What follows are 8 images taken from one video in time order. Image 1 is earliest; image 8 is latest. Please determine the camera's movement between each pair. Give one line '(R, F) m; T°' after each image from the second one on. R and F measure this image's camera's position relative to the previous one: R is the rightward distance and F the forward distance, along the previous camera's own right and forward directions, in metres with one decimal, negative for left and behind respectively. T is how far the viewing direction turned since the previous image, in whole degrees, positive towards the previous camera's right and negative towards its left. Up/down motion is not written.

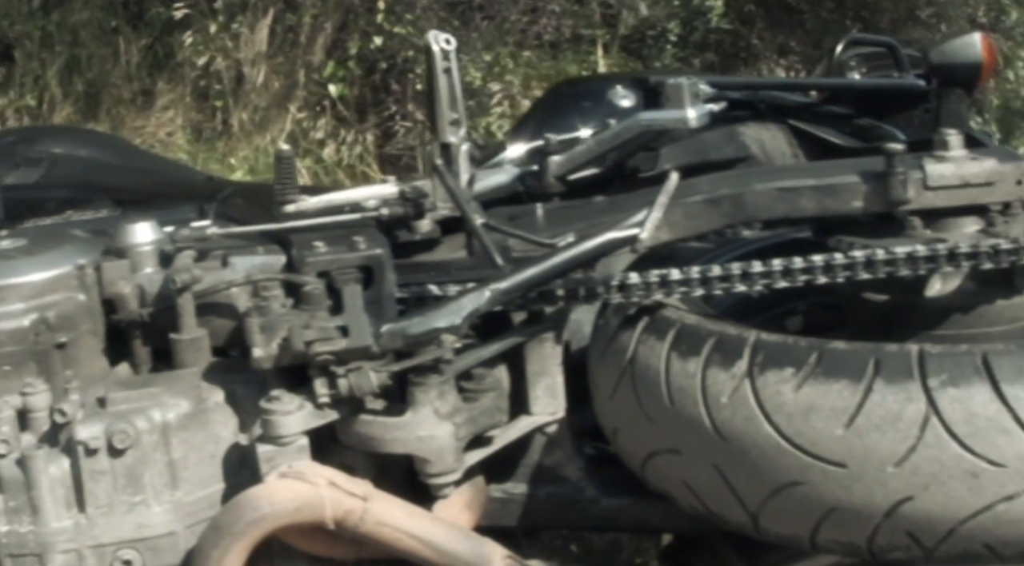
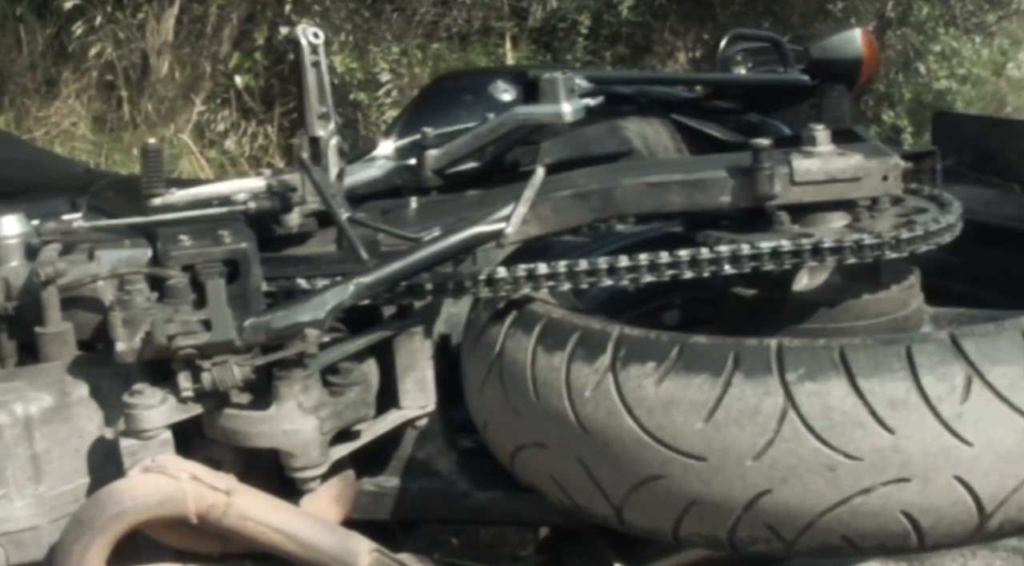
(+0.2, 0.0) m; +2°
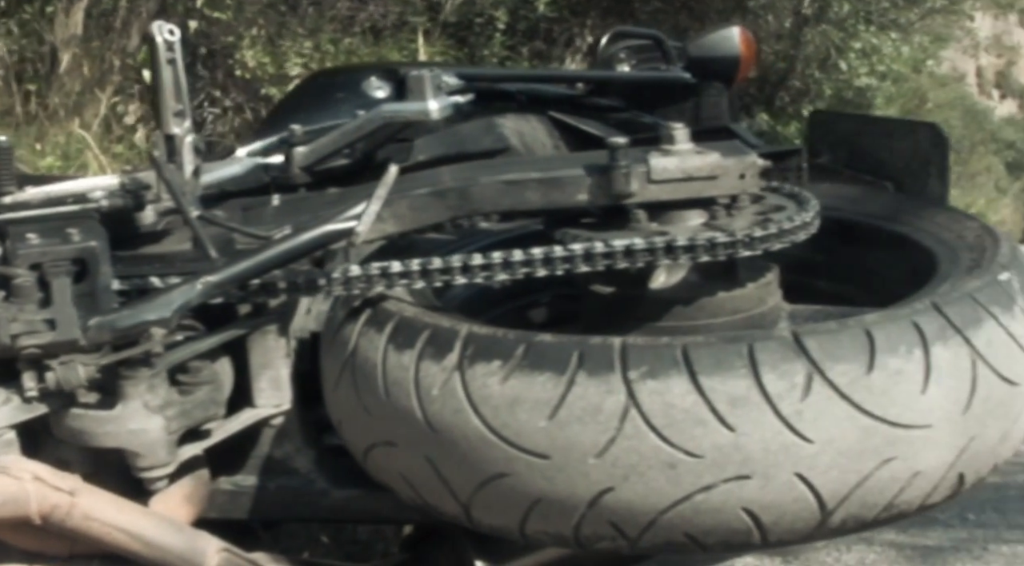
(+0.3, 0.0) m; +1°
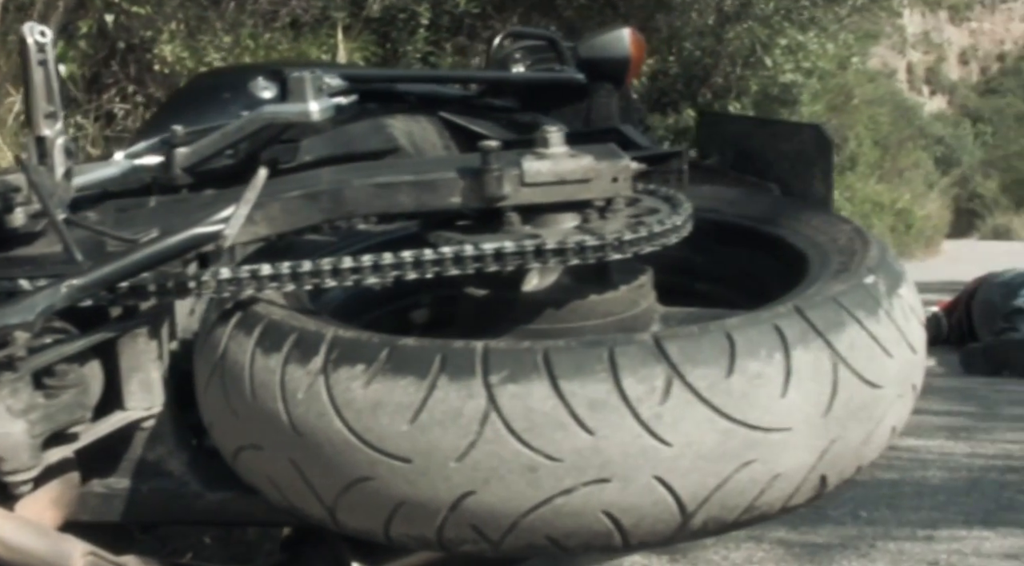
(+0.2, 0.0) m; +1°
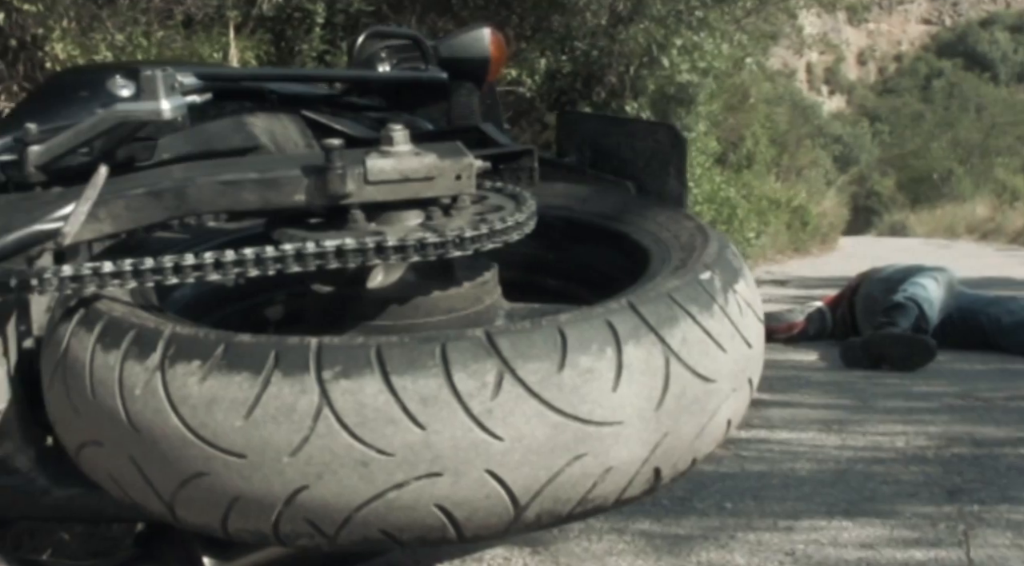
(+0.2, 0.0) m; +2°
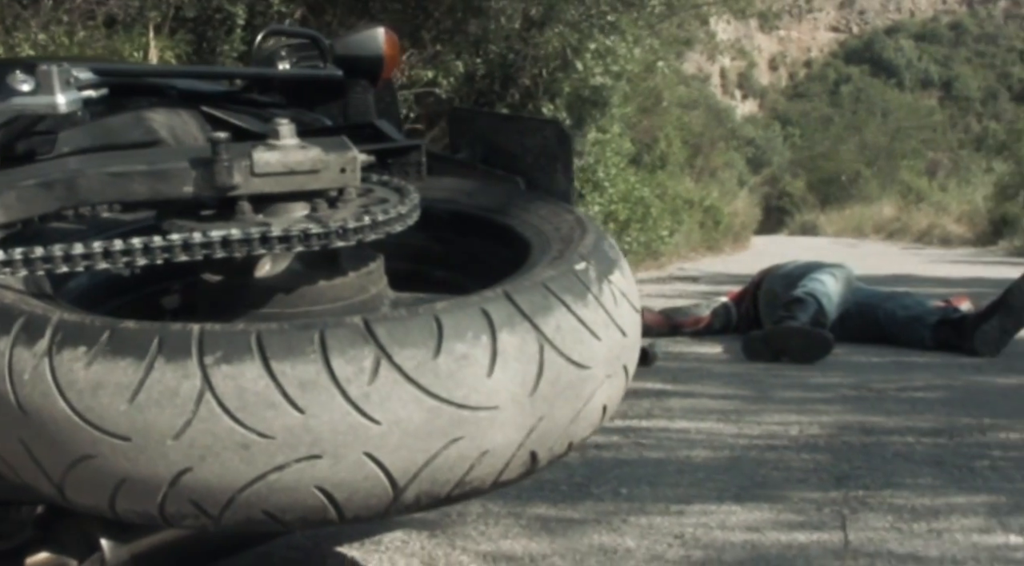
(+0.2, -0.1) m; +2°
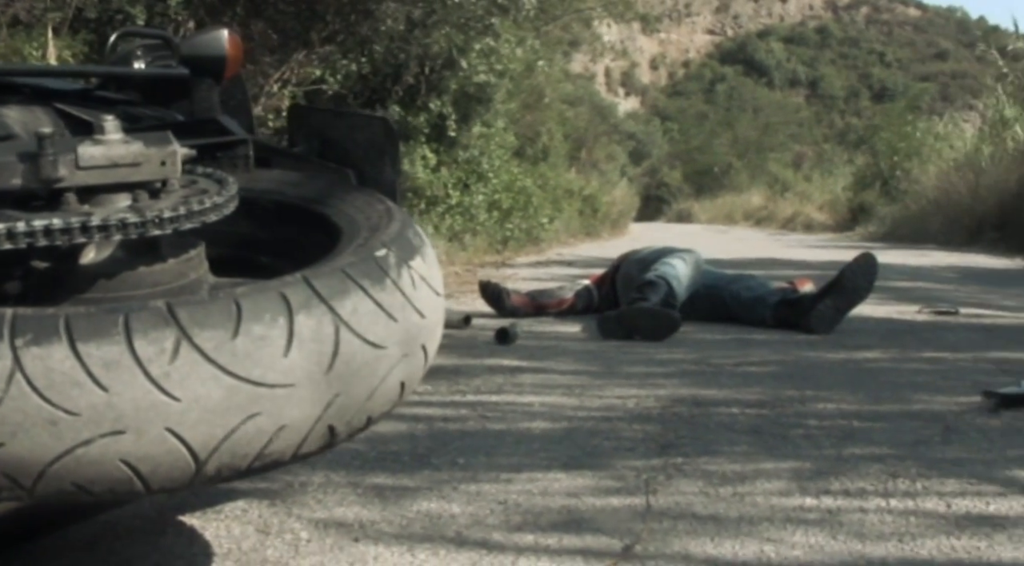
(+0.5, -0.3) m; 0°
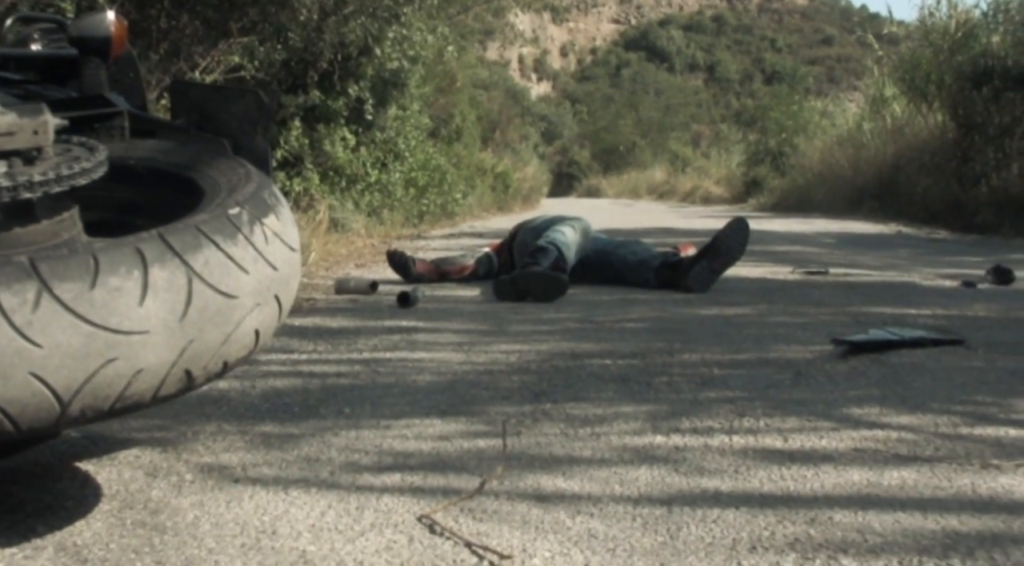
(+0.5, -0.3) m; -1°
